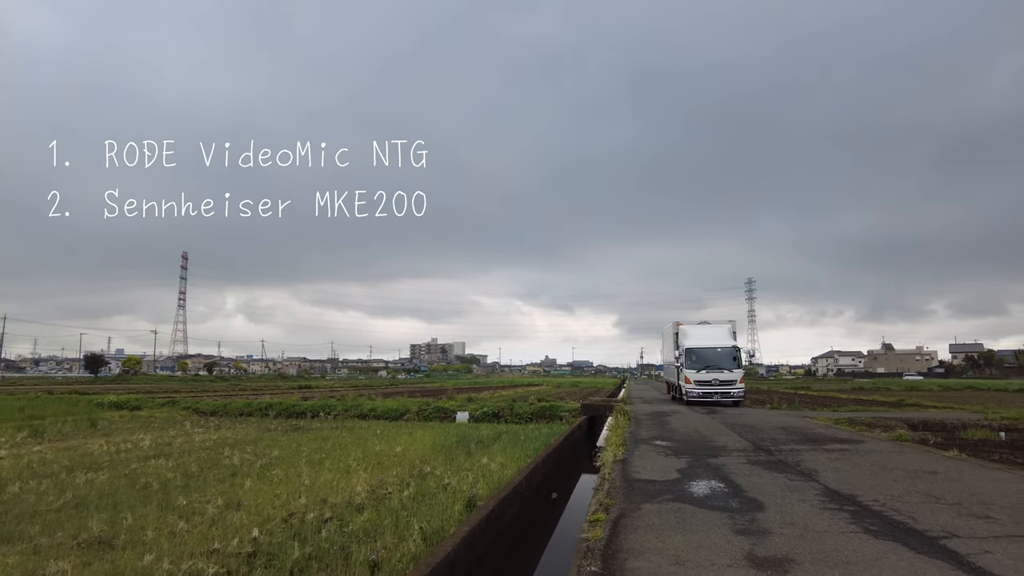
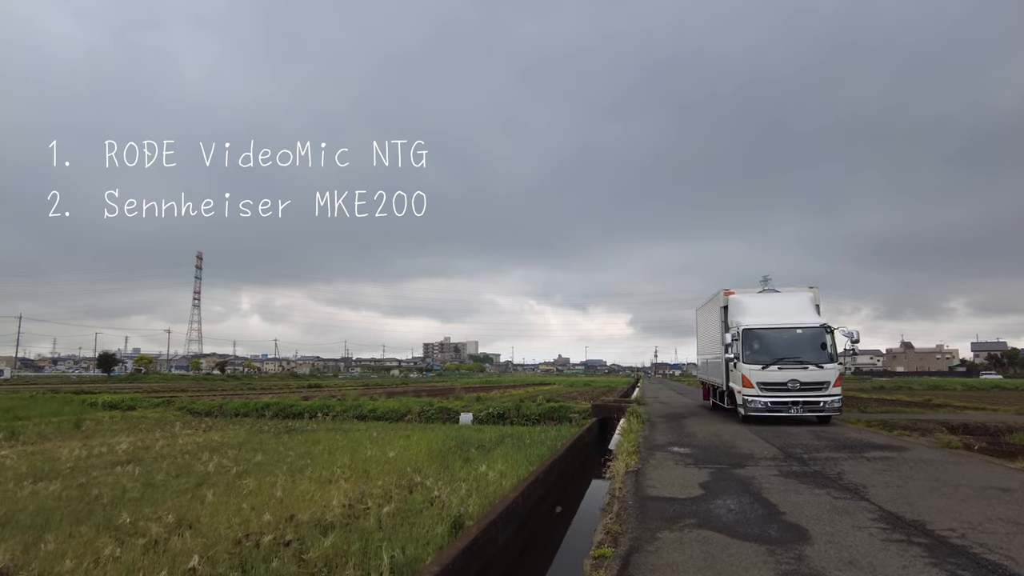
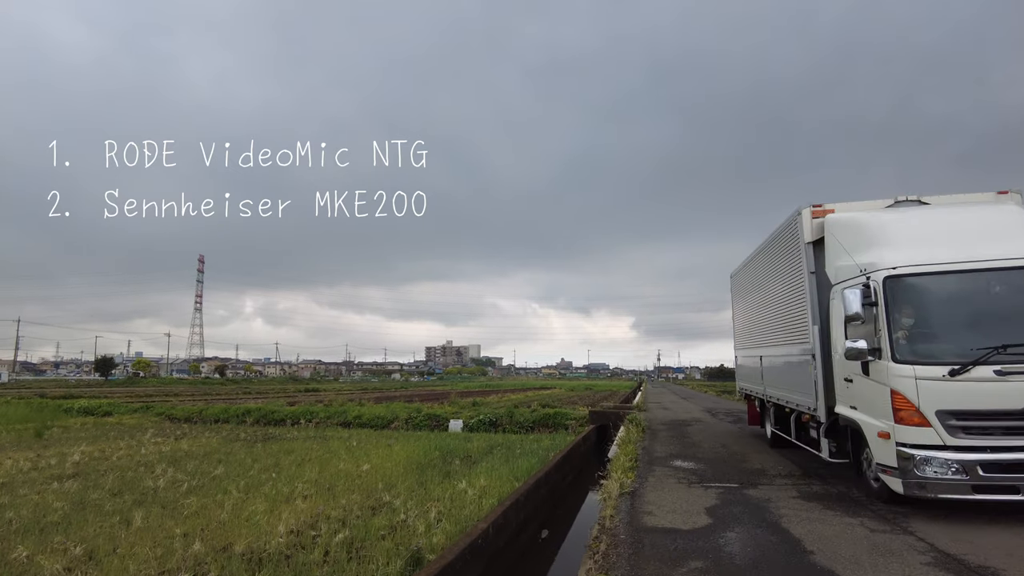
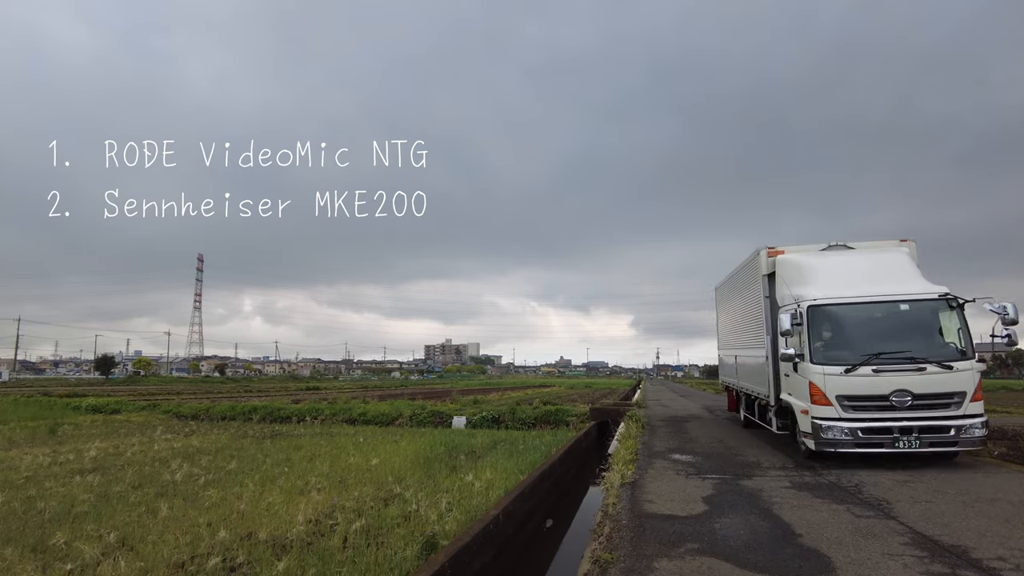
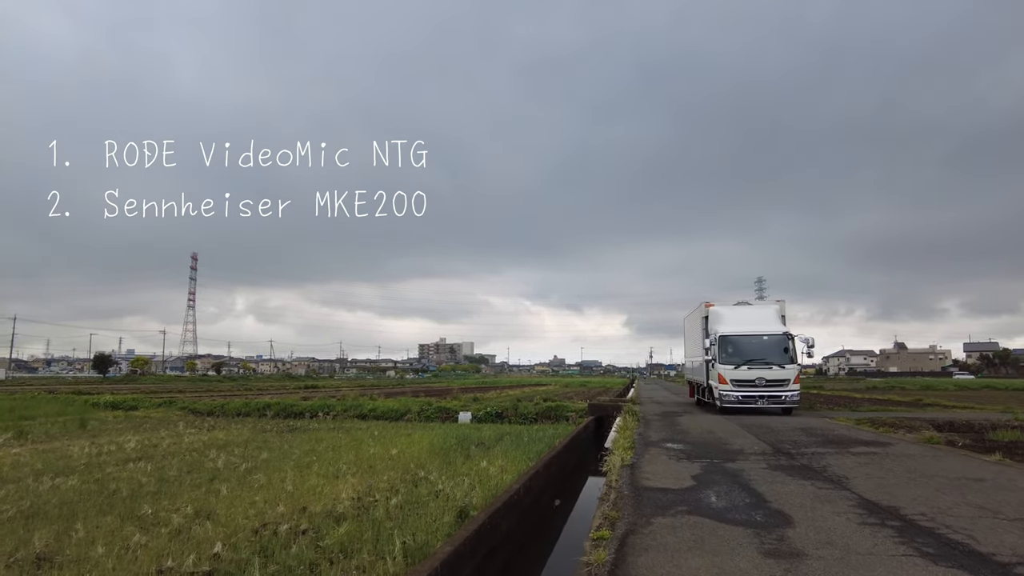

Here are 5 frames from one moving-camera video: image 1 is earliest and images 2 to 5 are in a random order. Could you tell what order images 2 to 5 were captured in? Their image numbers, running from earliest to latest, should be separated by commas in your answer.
5, 2, 4, 3
